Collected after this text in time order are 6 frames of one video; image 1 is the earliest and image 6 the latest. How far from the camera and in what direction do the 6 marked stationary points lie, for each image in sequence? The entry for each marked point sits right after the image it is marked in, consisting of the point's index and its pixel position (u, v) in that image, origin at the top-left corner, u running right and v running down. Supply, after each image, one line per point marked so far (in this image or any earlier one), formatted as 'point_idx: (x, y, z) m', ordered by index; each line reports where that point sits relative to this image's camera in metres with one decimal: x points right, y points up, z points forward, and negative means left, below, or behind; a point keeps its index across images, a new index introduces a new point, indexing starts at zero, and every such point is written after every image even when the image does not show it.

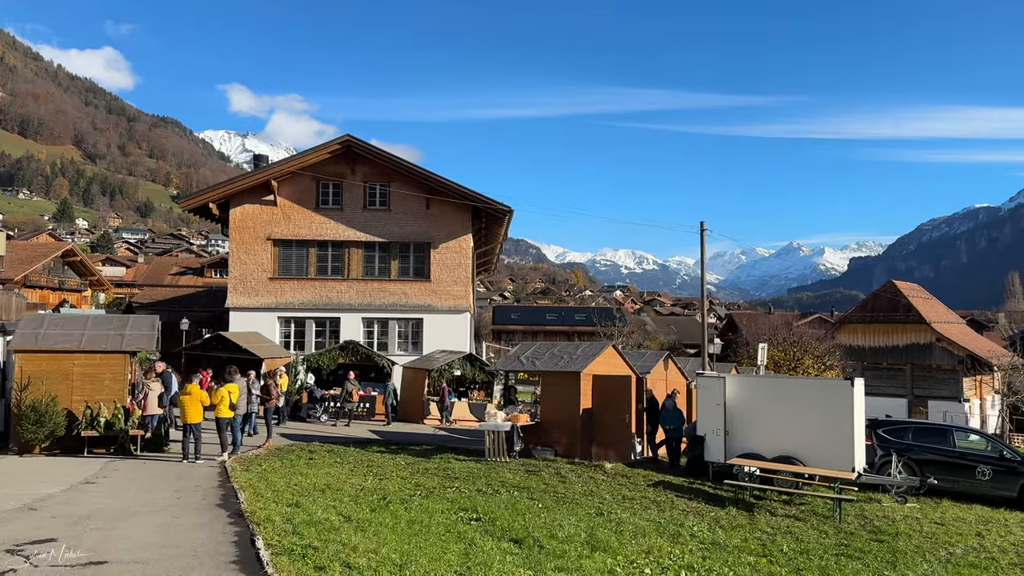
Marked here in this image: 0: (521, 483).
0: (+0.2, -3.8, +15.7) m
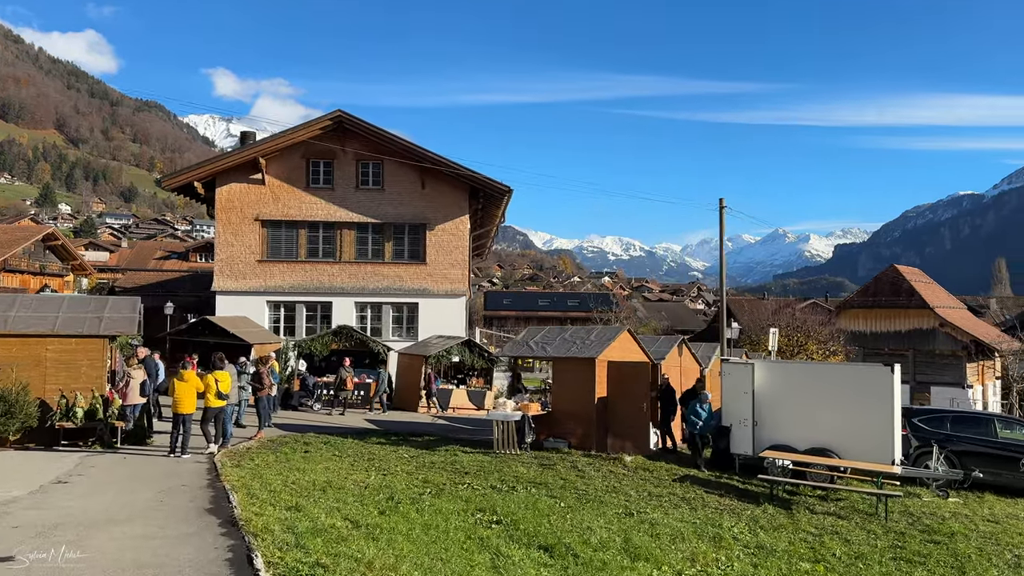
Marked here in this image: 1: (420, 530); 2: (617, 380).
0: (+0.5, -3.4, +14.5) m
1: (-1.1, -2.9, +9.8) m
2: (+2.3, -2.1, +17.9) m
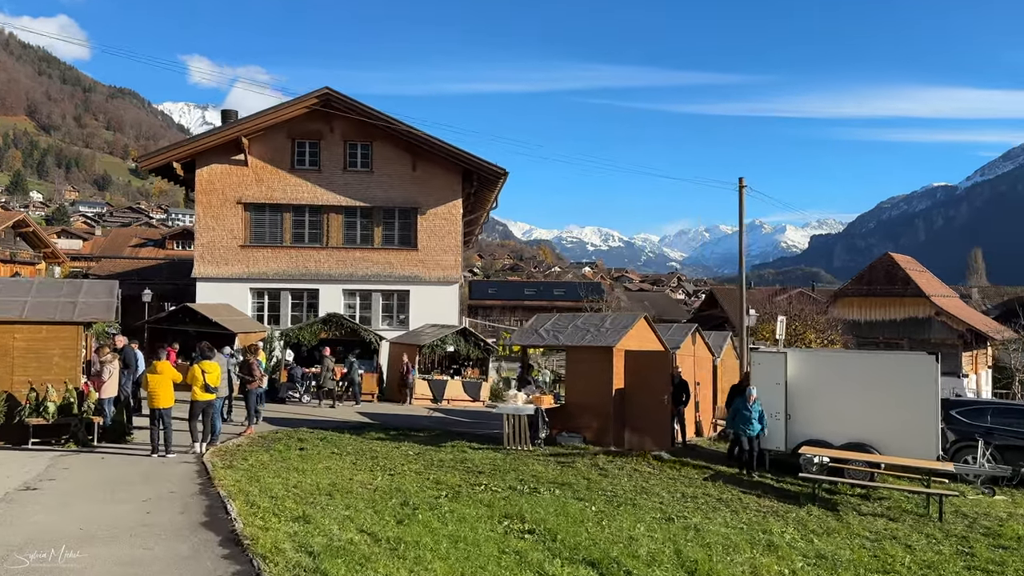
0: (+0.8, -3.1, +13.2) m
1: (-0.7, -2.7, +8.5) m
2: (+2.6, -1.7, +16.7) m
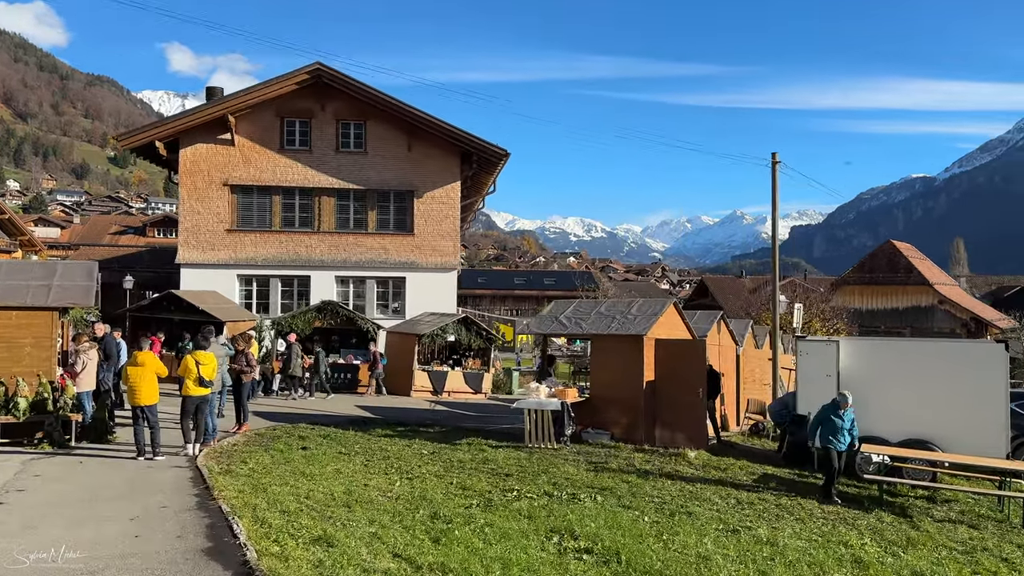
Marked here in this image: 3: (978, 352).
0: (+1.2, -2.9, +11.8) m
1: (-0.1, -2.5, +7.1) m
2: (+3.0, -1.4, +15.4) m
3: (+7.6, -1.0, +13.2) m
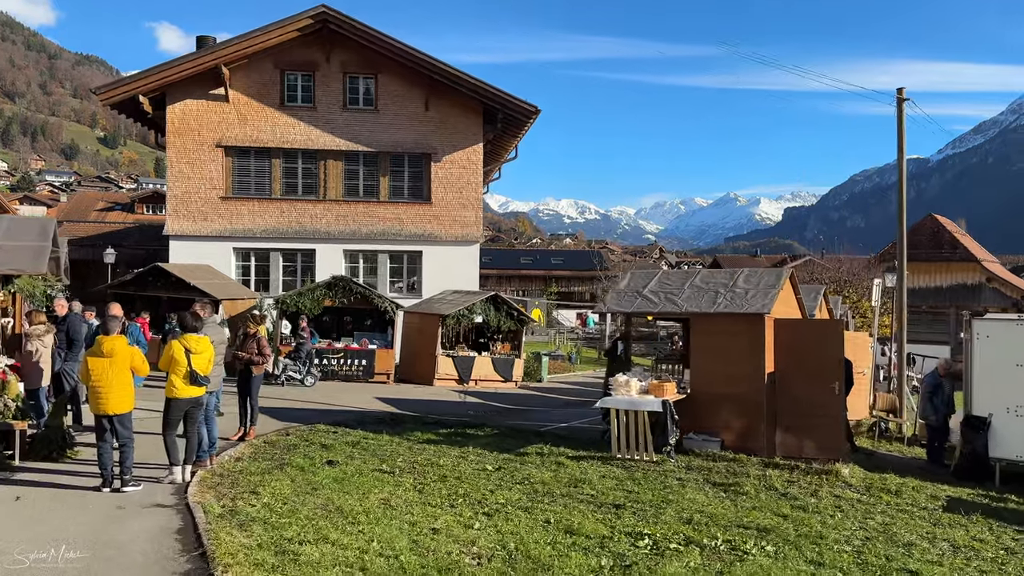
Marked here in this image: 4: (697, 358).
0: (+2.5, -2.4, +8.5) m
1: (+1.2, -2.1, +3.7) m
2: (+4.2, -0.9, +12.0) m
3: (+8.8, -0.6, +9.8) m
4: (+2.8, -1.1, +12.4) m
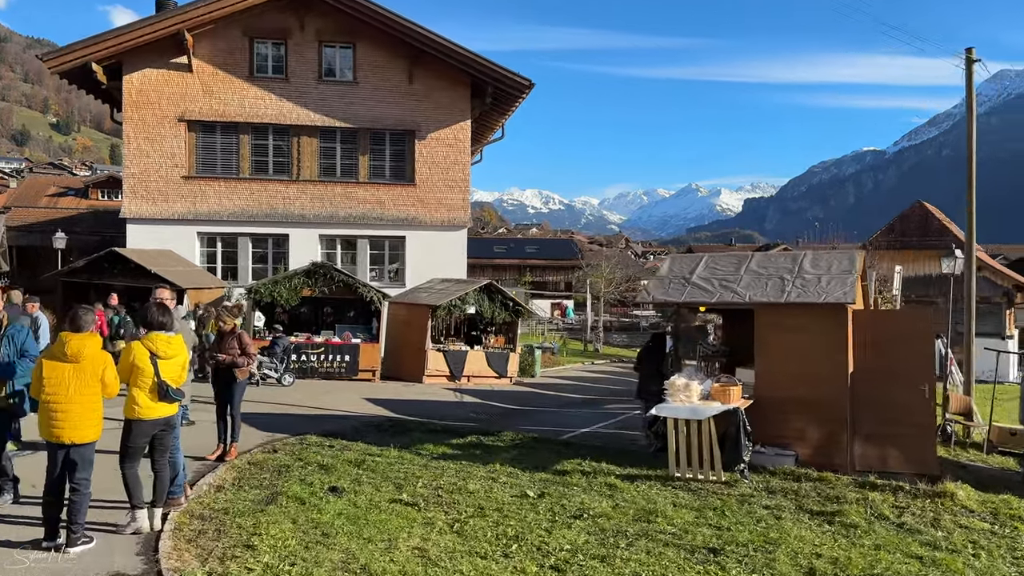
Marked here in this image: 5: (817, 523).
0: (+3.1, -2.3, +6.7) m
1: (+2.0, -2.1, +1.8) m
2: (+4.6, -0.7, +10.2) m
3: (+9.3, -0.4, +8.3) m
4: (+3.2, -0.9, +10.5) m
5: (+3.0, -2.2, +7.9) m
